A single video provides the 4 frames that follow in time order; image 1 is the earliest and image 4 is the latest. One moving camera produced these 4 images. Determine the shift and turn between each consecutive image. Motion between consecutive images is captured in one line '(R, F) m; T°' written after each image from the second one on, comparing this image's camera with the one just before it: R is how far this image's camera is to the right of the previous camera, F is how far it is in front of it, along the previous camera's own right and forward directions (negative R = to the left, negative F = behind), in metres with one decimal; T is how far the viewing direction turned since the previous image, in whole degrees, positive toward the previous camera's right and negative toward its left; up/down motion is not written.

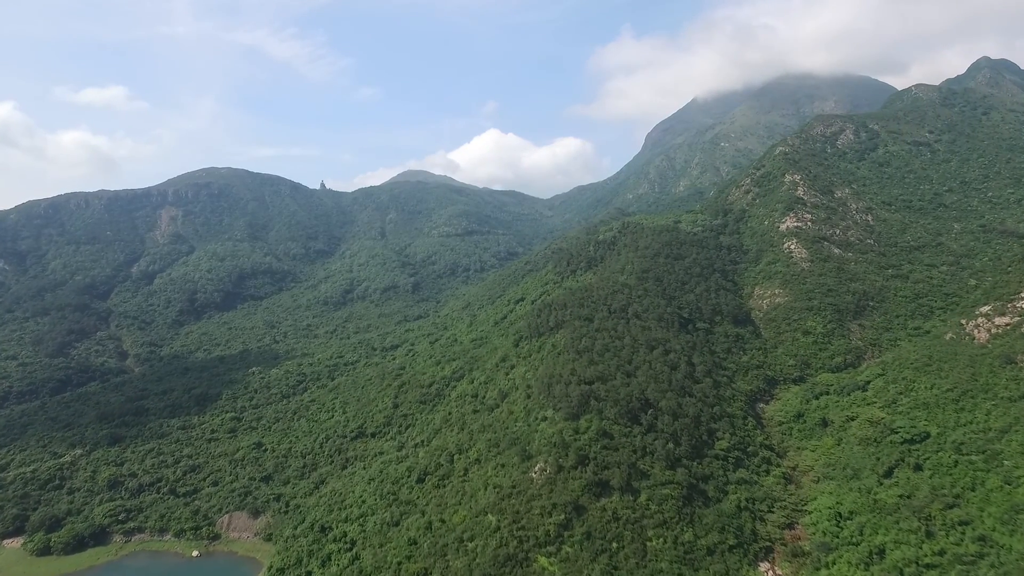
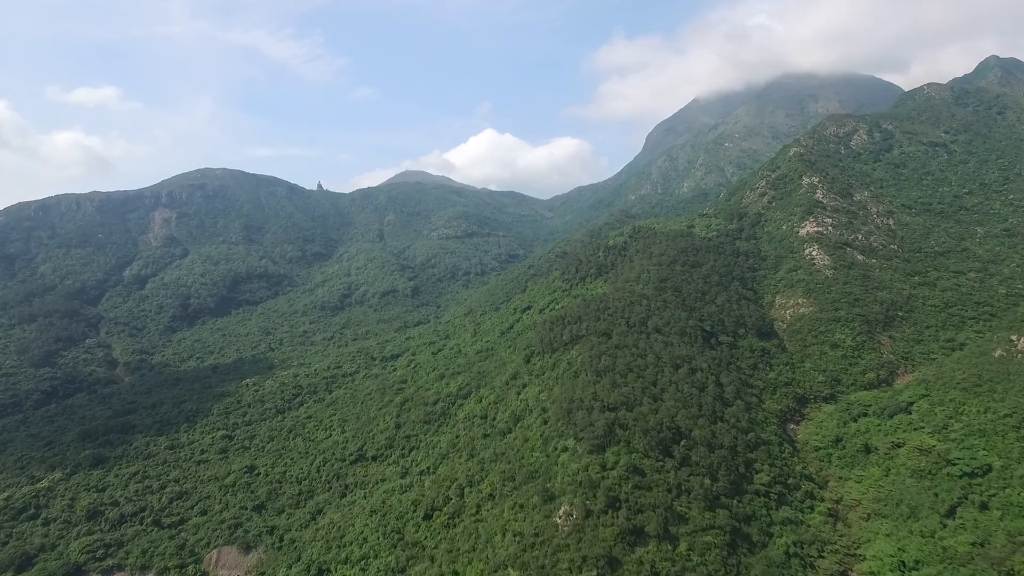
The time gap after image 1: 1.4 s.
(-0.9, +2.6) m; 0°
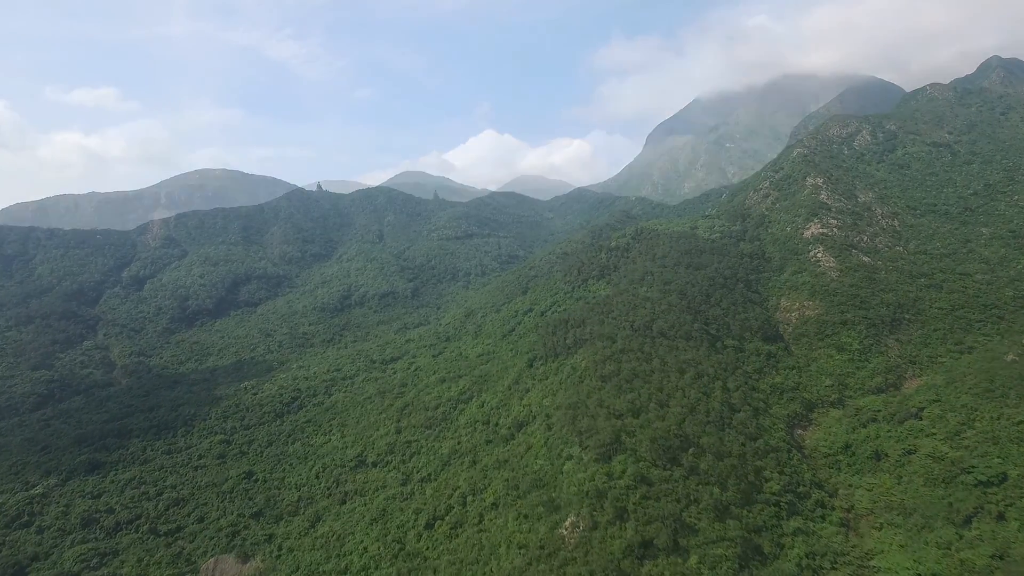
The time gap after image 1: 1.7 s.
(-5.8, +15.1) m; -11°
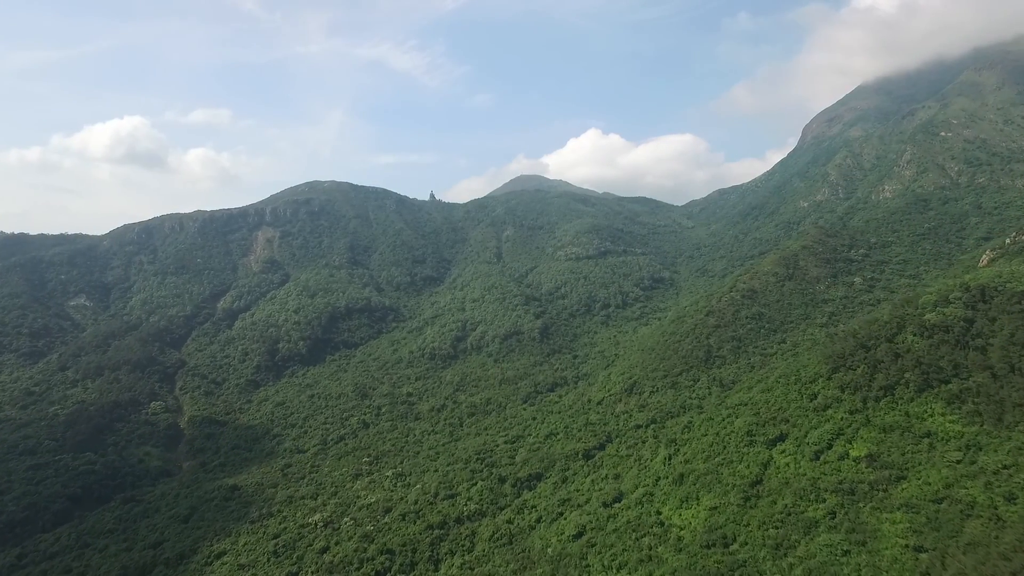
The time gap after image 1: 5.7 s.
(-0.6, +9.0) m; 0°
